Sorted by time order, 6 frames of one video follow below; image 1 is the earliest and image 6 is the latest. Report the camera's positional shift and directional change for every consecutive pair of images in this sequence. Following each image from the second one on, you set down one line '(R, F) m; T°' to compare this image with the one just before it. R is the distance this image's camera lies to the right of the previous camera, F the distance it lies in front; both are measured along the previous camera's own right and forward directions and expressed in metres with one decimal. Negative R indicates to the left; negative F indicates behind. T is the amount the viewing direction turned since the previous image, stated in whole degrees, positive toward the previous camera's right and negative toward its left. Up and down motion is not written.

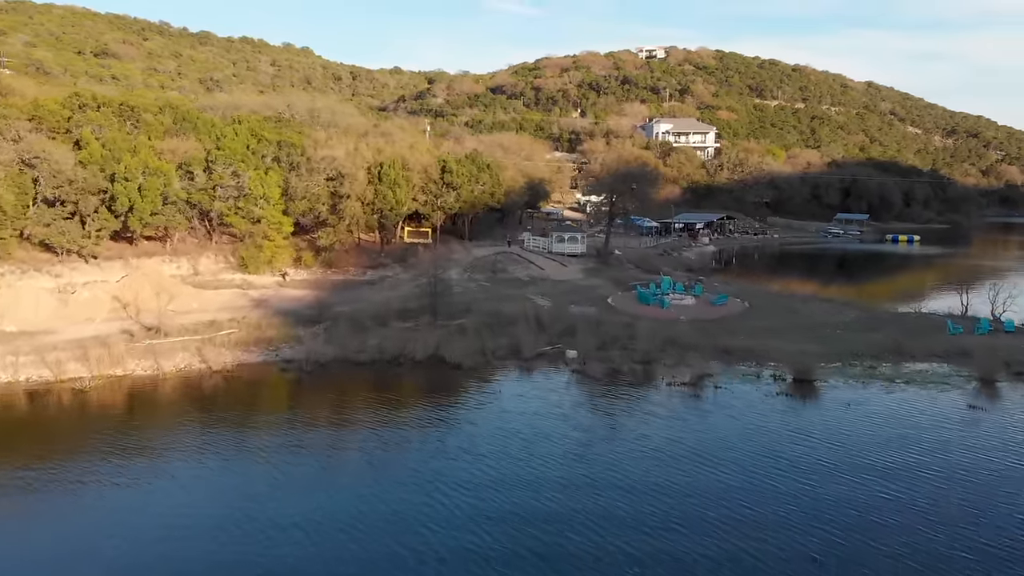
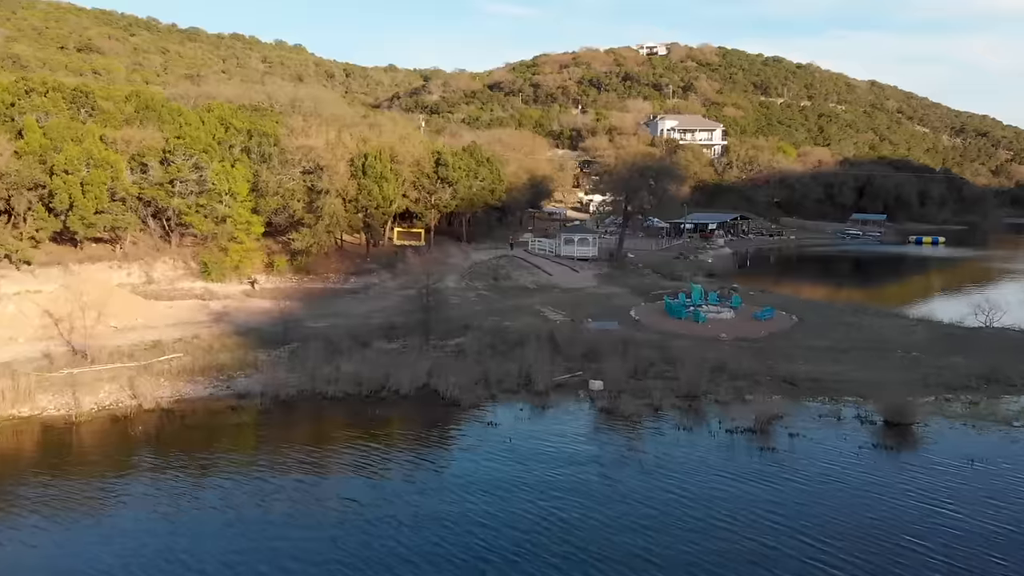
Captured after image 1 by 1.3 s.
(-0.4, +6.6) m; 0°
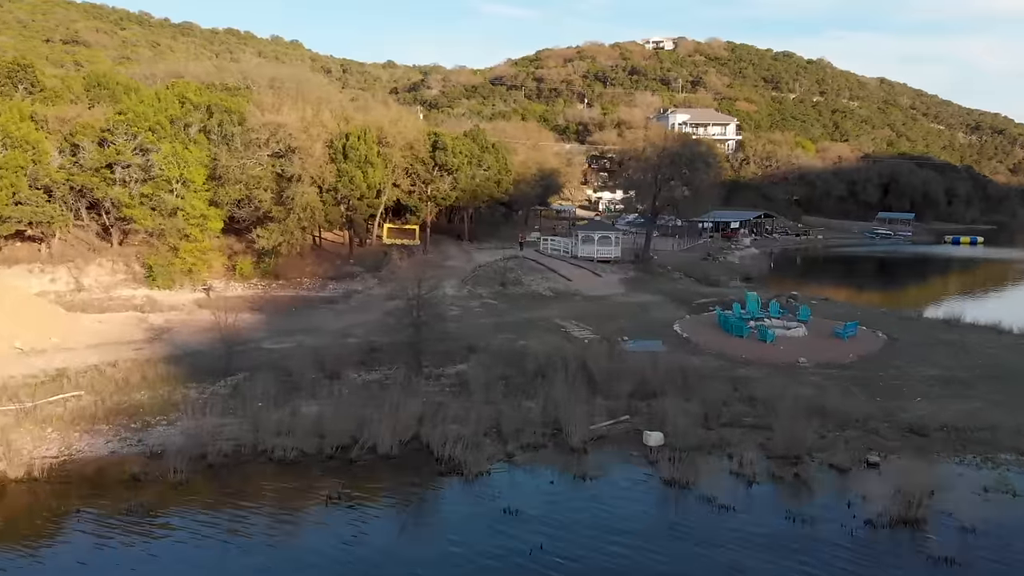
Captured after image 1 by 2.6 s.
(-0.5, +7.5) m; 0°
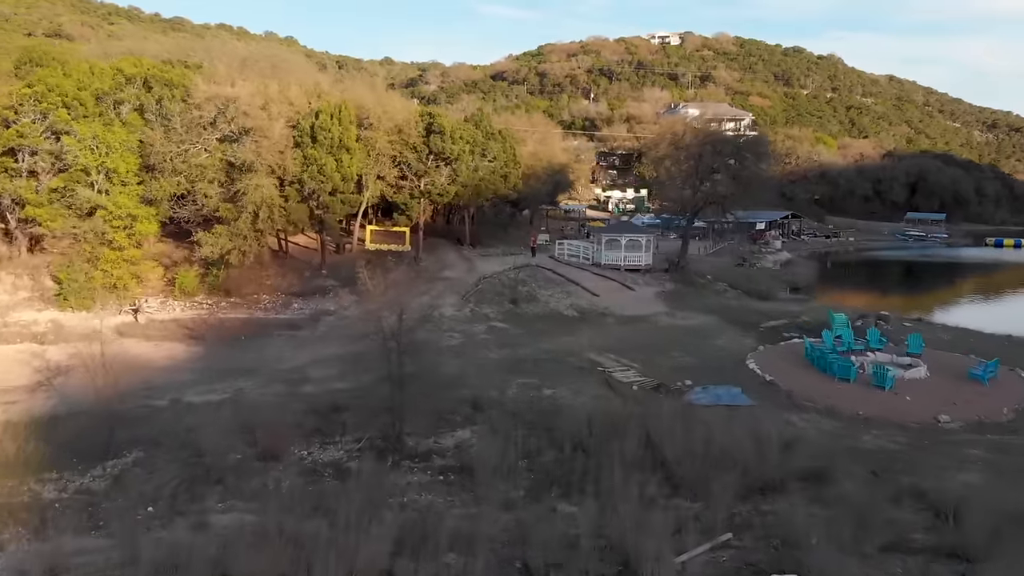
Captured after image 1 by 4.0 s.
(-0.5, +7.6) m; 0°
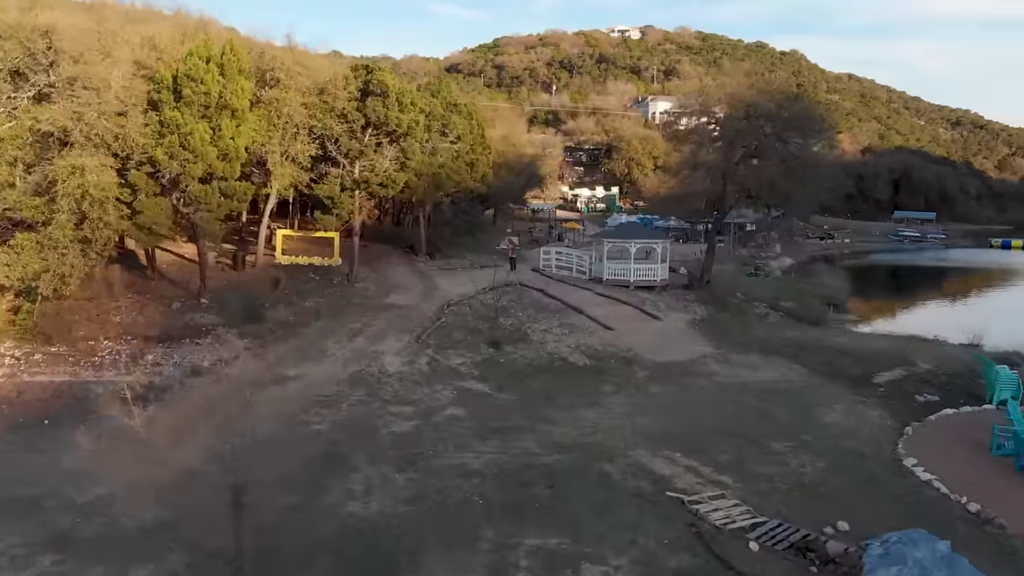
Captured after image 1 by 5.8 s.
(-0.5, +9.7) m; +3°
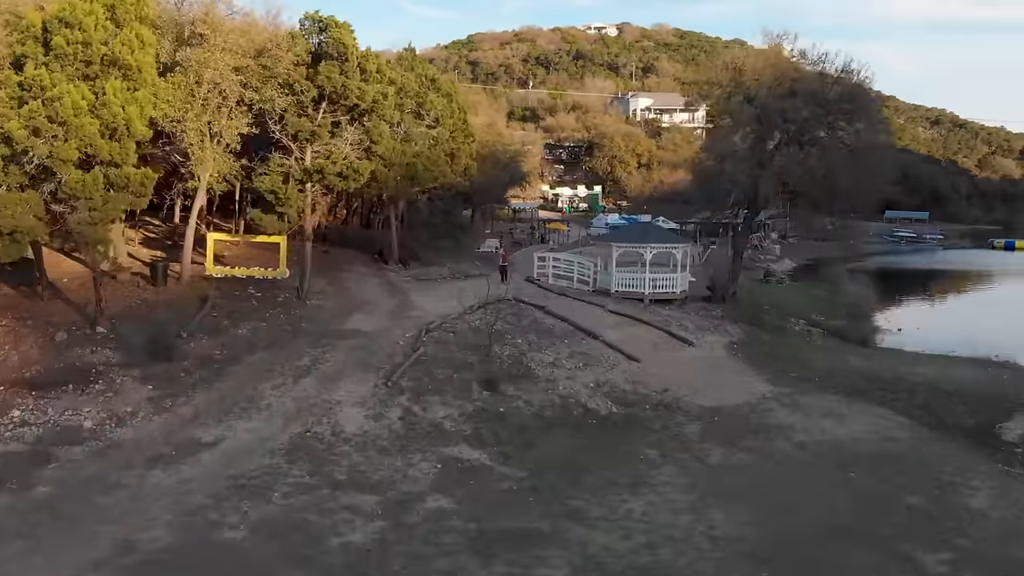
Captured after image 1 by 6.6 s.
(-0.4, +4.8) m; +2°
